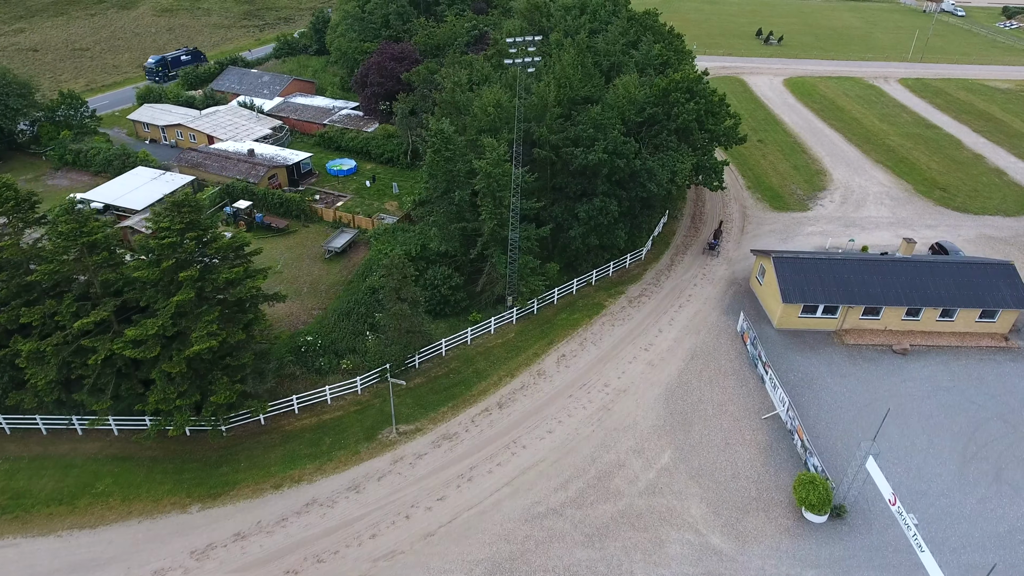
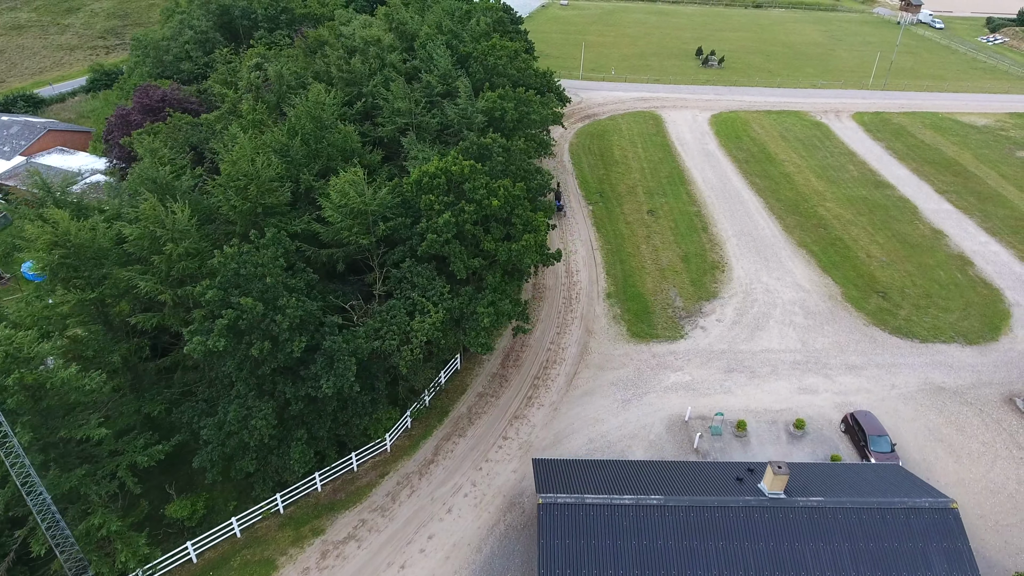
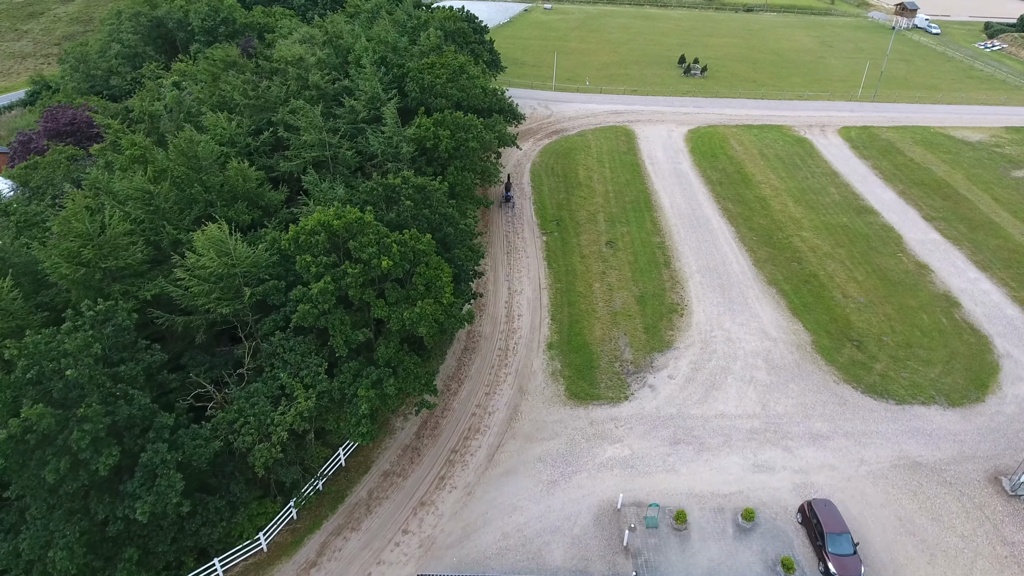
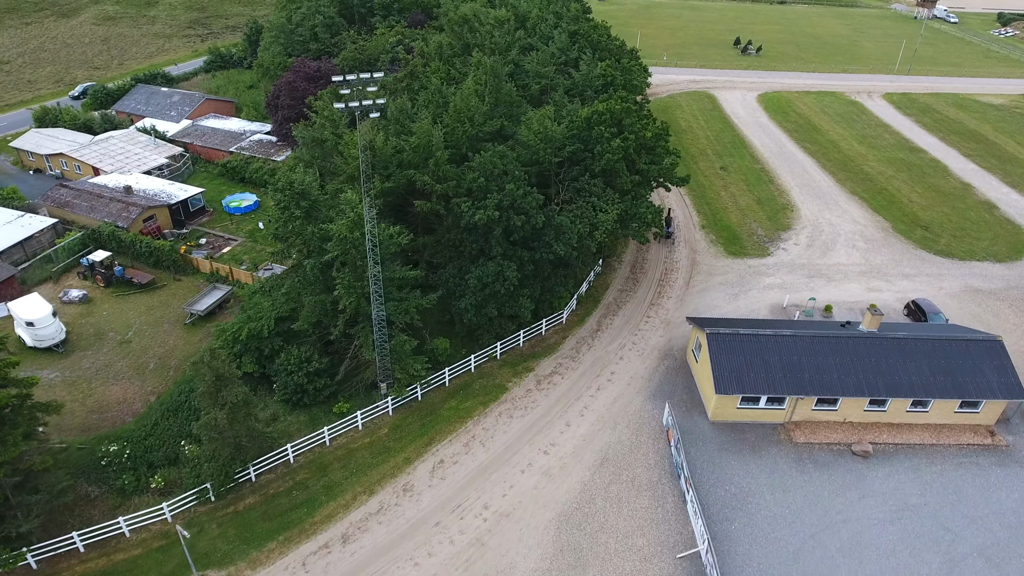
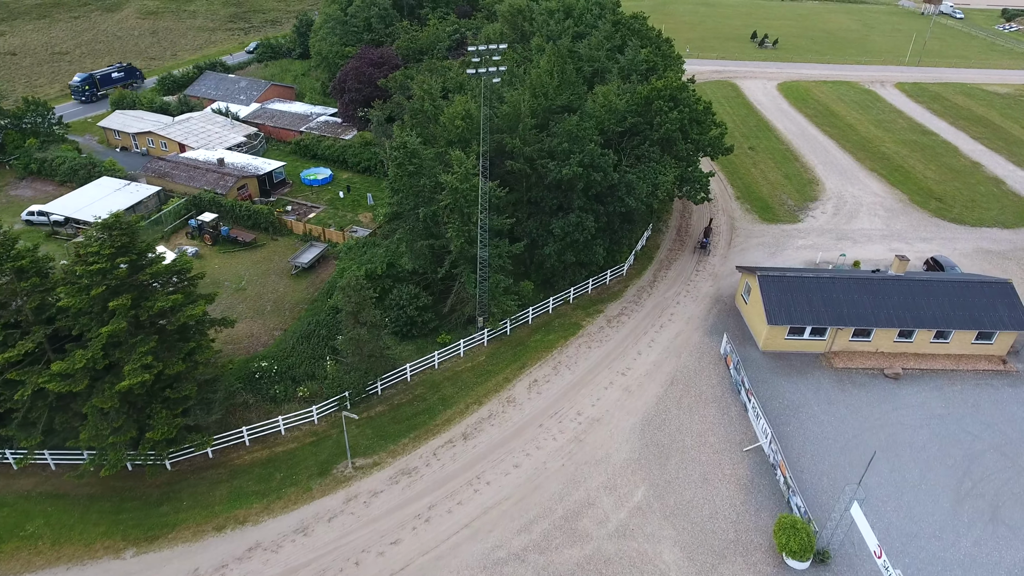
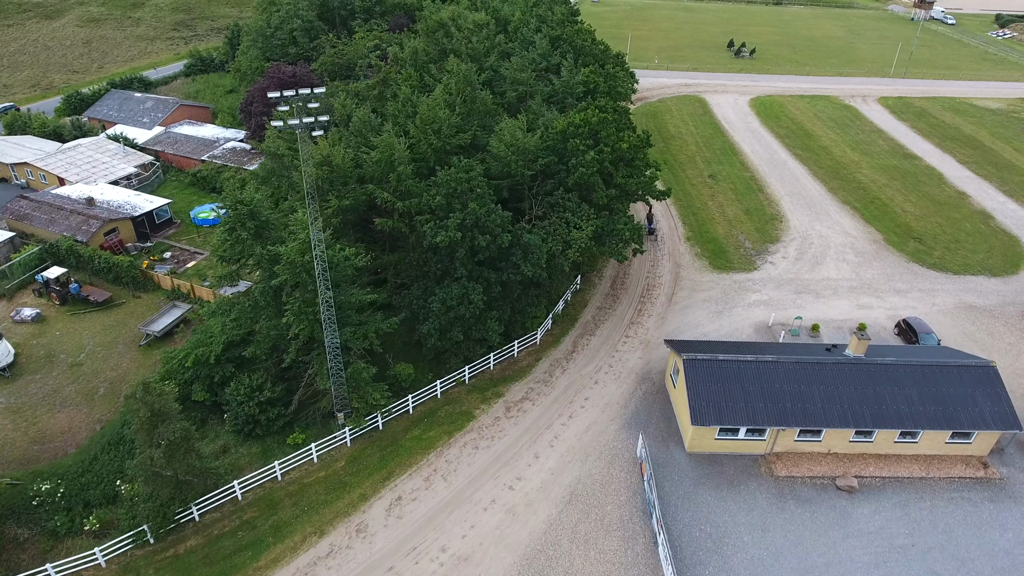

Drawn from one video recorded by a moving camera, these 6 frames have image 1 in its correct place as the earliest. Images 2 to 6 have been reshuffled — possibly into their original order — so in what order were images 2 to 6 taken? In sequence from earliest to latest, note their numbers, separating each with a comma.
5, 4, 6, 2, 3
